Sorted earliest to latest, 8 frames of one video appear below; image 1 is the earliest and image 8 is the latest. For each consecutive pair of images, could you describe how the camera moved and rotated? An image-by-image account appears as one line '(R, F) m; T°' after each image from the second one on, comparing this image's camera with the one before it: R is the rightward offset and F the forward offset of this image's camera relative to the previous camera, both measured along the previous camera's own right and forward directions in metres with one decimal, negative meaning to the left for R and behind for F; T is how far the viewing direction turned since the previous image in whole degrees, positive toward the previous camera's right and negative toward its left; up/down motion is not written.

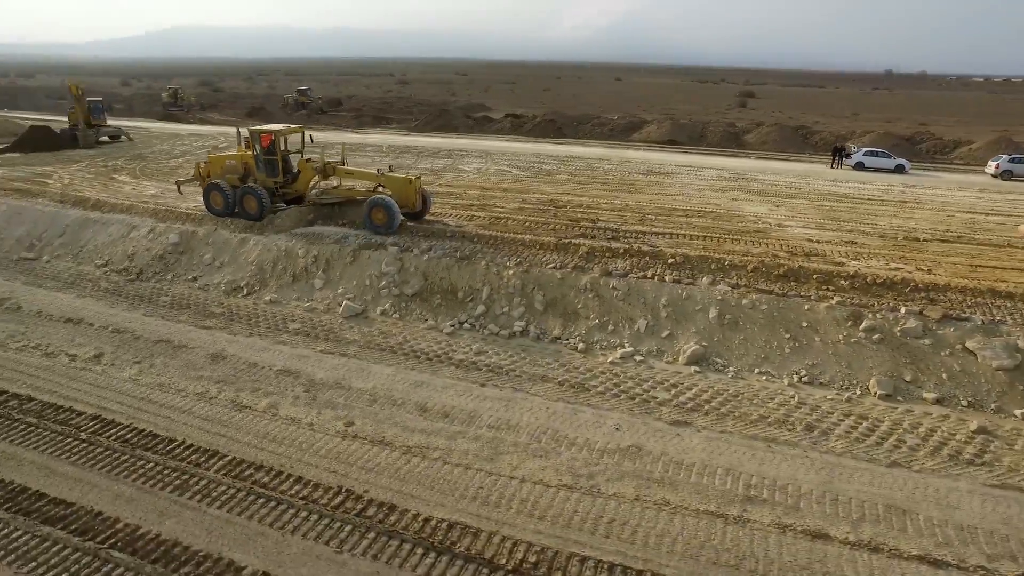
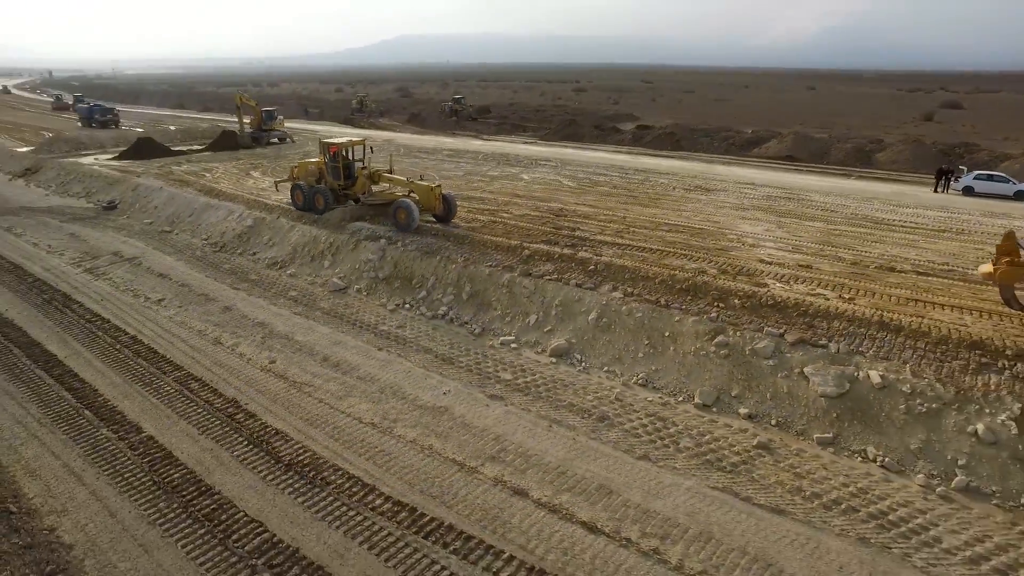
(+4.0, -0.9) m; -17°
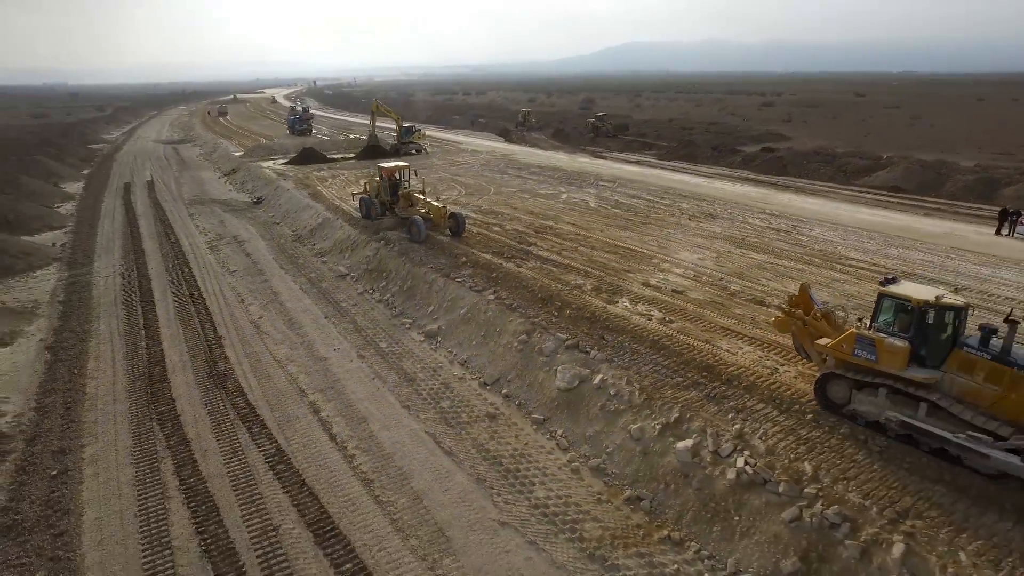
(+5.6, -1.7) m; -19°
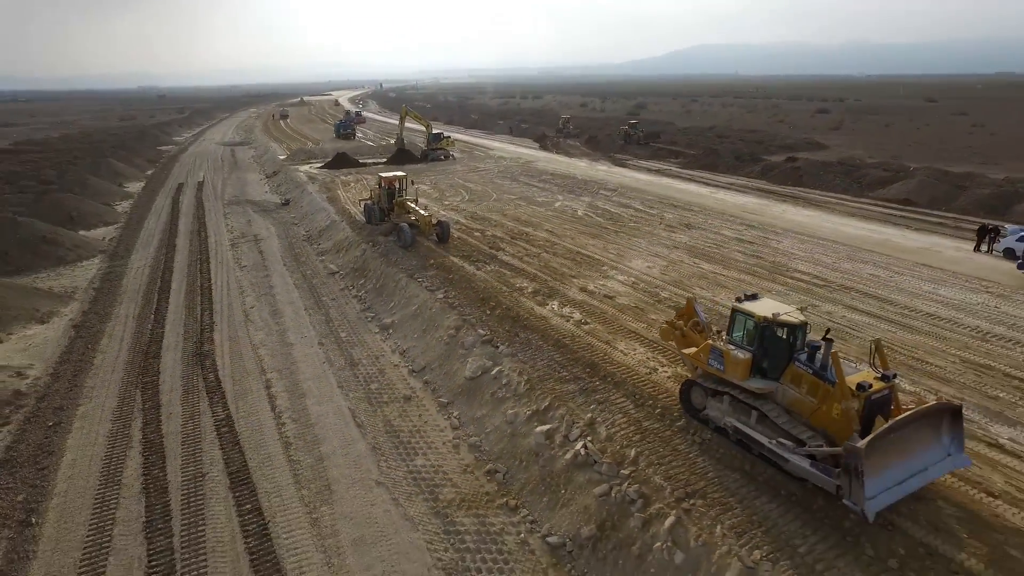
(+2.4, -1.1) m; -6°
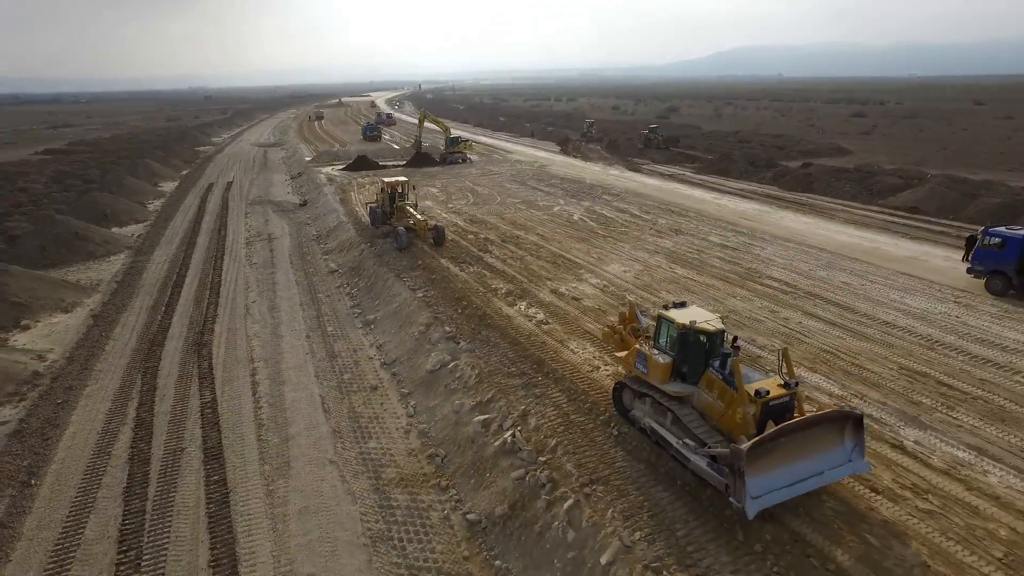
(+1.4, -0.7) m; -3°
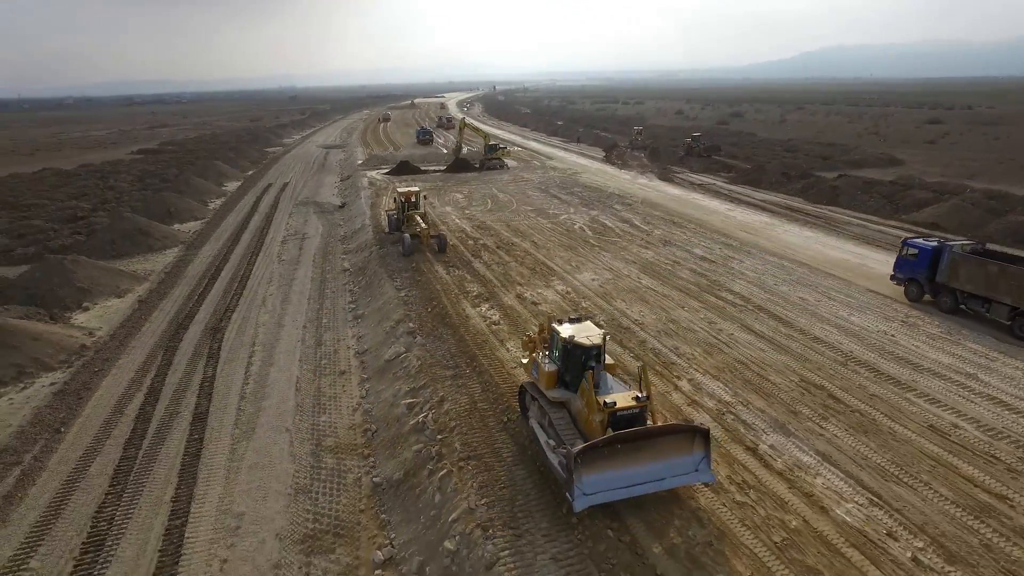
(+2.5, -1.3) m; -7°
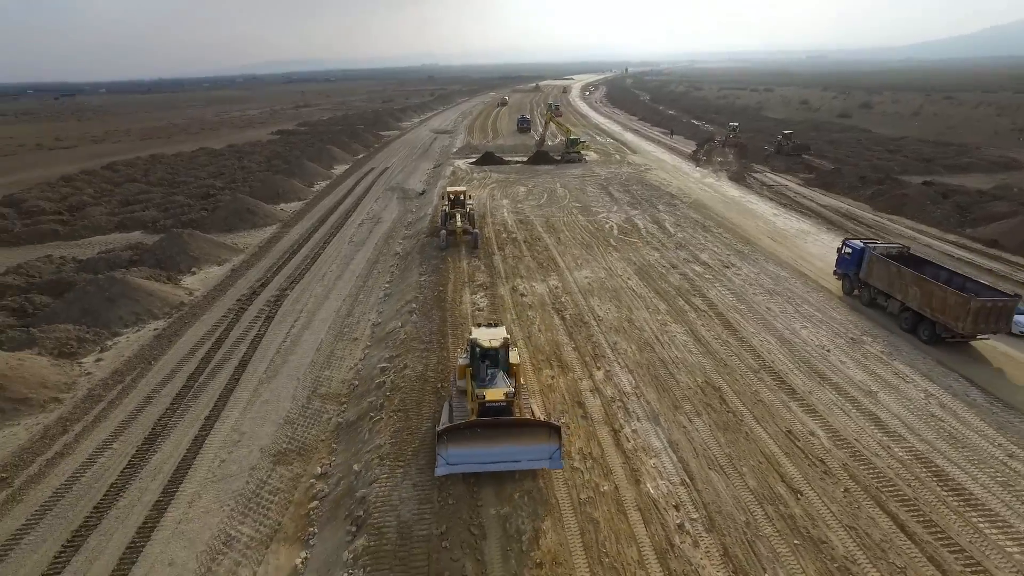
(+3.6, -2.0) m; -12°
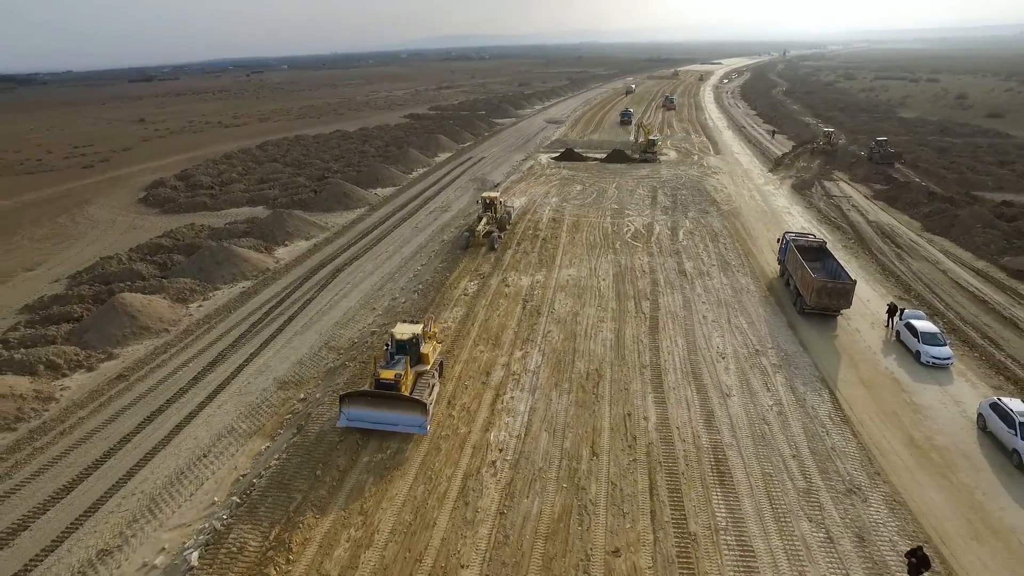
(+5.1, -2.9) m; -13°
